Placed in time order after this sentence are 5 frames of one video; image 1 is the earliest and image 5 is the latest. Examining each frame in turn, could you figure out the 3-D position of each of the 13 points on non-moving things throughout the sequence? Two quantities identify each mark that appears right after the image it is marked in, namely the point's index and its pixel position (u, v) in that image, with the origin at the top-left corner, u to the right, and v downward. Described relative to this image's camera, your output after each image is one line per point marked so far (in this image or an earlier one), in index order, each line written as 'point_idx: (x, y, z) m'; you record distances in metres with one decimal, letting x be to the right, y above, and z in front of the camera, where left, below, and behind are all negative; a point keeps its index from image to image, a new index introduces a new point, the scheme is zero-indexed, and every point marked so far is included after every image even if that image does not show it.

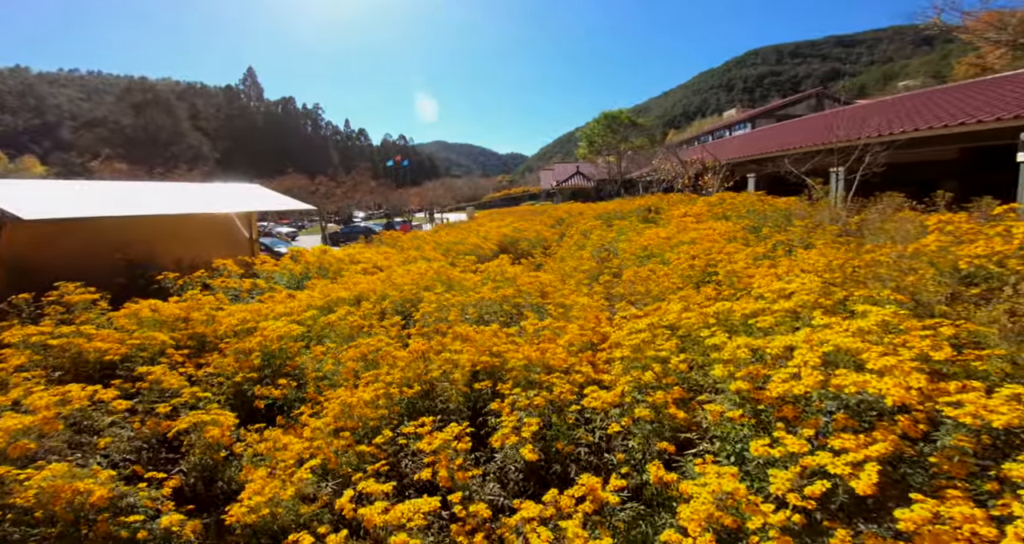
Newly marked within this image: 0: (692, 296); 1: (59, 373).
0: (+1.4, -0.2, +3.5) m
1: (-3.5, -0.8, +3.5) m
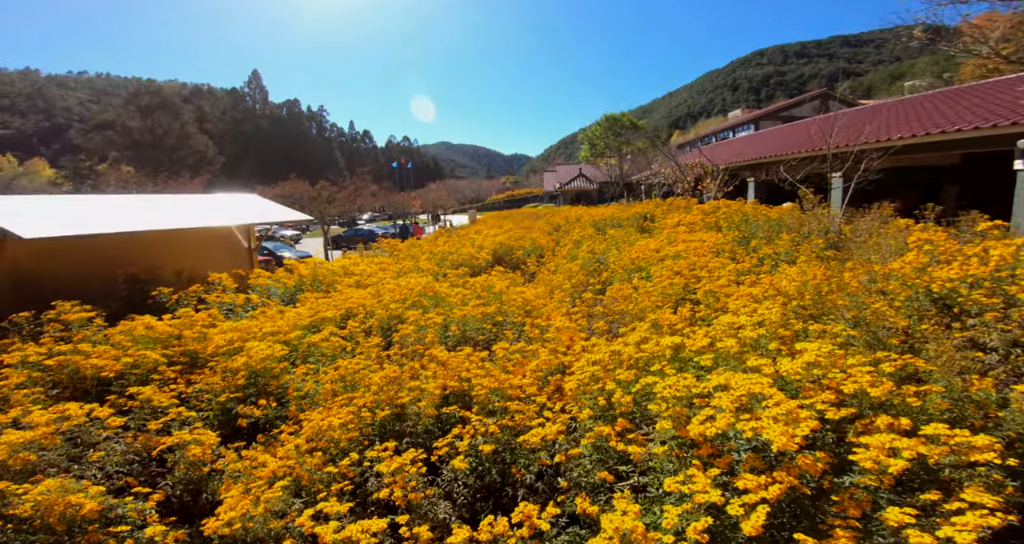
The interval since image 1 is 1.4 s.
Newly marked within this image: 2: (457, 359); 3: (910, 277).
0: (+1.2, -0.4, +3.6) m
1: (-3.6, -1.0, +3.7) m
2: (-0.4, -0.6, +3.1) m
3: (+3.3, -0.1, +3.7) m
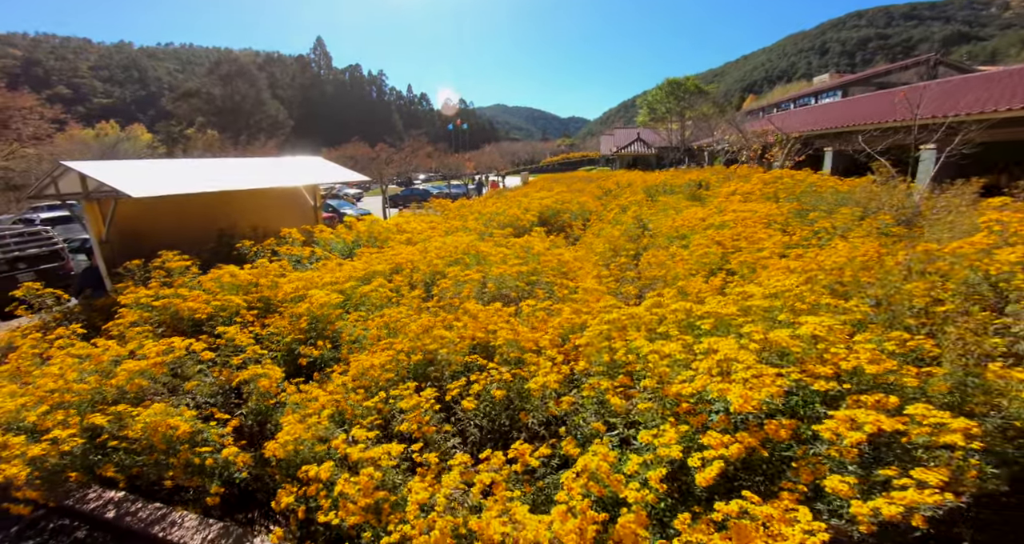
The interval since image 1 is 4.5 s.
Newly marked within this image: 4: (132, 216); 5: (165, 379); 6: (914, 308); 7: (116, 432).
0: (+1.4, -0.1, +3.7) m
1: (-3.4, -0.5, +4.4) m
2: (-0.2, -0.3, +3.4) m
3: (+3.5, +0.1, +3.6) m
4: (-6.0, +0.9, +7.2) m
5: (-2.6, -0.8, +3.4) m
6: (+2.6, -0.2, +2.9) m
7: (-2.6, -1.0, +3.0) m
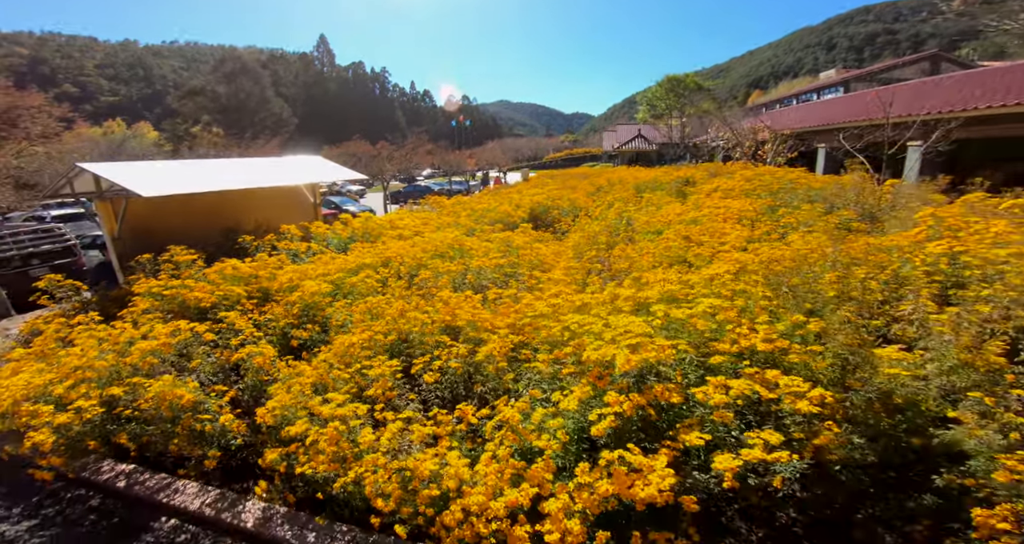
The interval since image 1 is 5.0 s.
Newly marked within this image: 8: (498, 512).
0: (+1.2, 0.0, +4.1) m
1: (-3.6, -0.4, +4.8) m
2: (-0.4, -0.2, +3.8) m
3: (+3.3, +0.2, +4.0) m
4: (-6.3, +1.0, +7.7) m
5: (-2.9, -0.7, +3.8) m
6: (+2.3, -0.1, +3.3) m
7: (-2.8, -1.0, +3.4) m
8: (-0.1, -1.0, +1.8) m
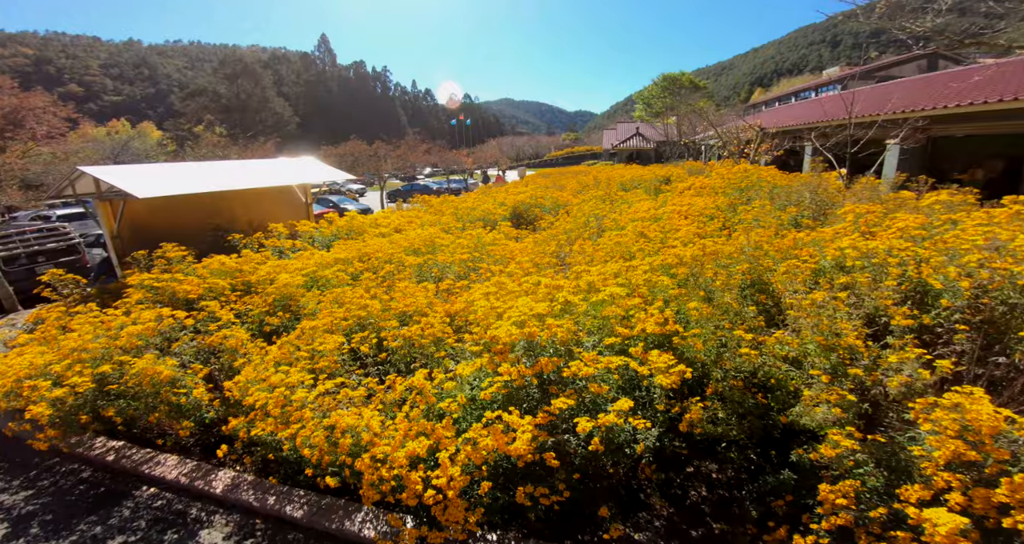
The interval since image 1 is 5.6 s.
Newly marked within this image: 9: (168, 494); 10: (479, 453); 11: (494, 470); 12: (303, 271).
0: (+0.7, +0.1, +4.5) m
1: (-4.1, -0.4, +5.3) m
2: (-0.9, -0.2, +4.3) m
3: (+2.8, +0.3, +4.4) m
4: (-6.7, +1.1, +8.2) m
5: (-3.3, -0.7, +4.3) m
6: (+1.8, -0.1, +3.7) m
7: (-3.3, -0.9, +3.8) m
8: (-0.5, -0.9, +2.3) m
9: (-2.7, -1.7, +3.6) m
10: (-0.2, -0.9, +2.2) m
11: (-0.1, -1.0, +2.4) m
12: (-2.5, 0.0, +5.4) m
